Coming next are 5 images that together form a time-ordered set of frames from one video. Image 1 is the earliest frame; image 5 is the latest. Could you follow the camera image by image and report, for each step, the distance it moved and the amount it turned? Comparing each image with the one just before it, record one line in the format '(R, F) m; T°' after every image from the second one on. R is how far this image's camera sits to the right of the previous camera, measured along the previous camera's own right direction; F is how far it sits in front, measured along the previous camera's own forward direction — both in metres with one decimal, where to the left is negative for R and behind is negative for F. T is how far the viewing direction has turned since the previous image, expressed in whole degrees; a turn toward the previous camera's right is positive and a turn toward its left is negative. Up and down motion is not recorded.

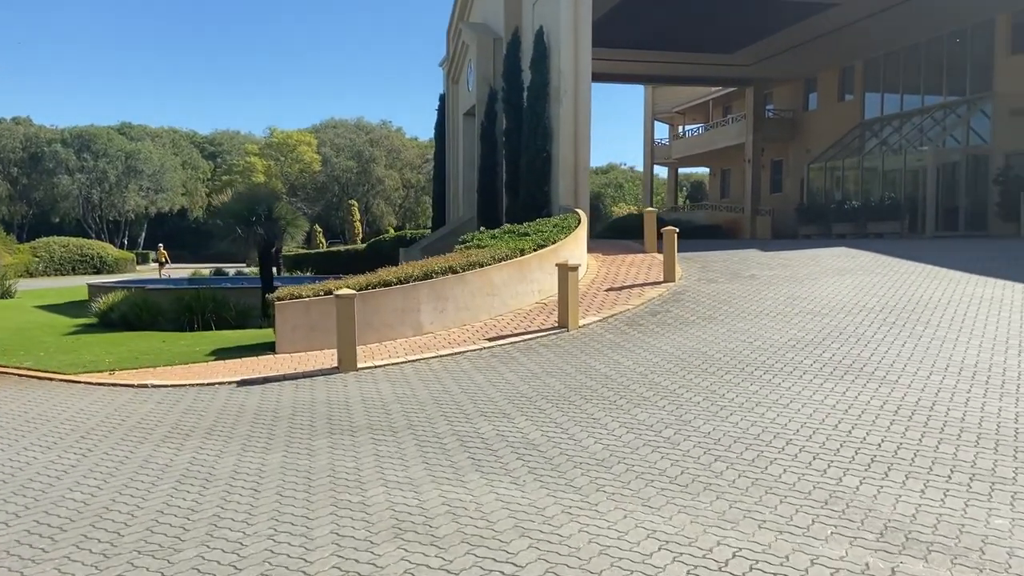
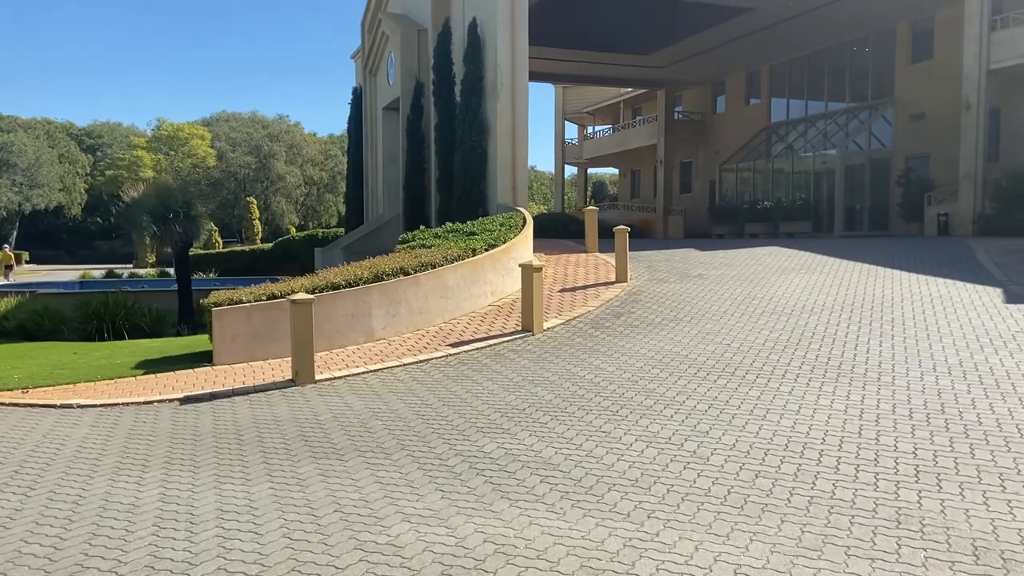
(-0.8, +0.6) m; +7°
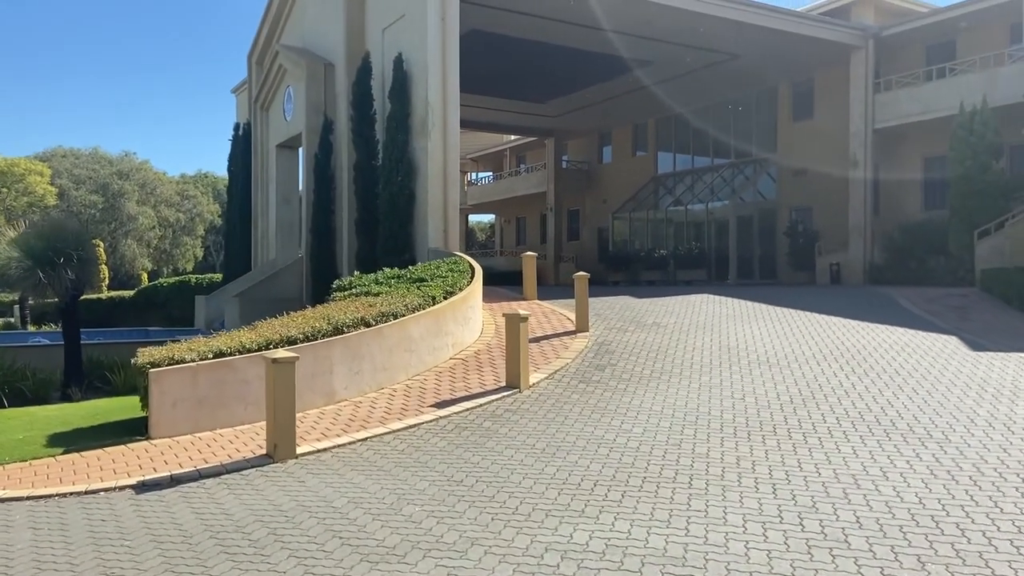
(-1.5, +1.1) m; +10°
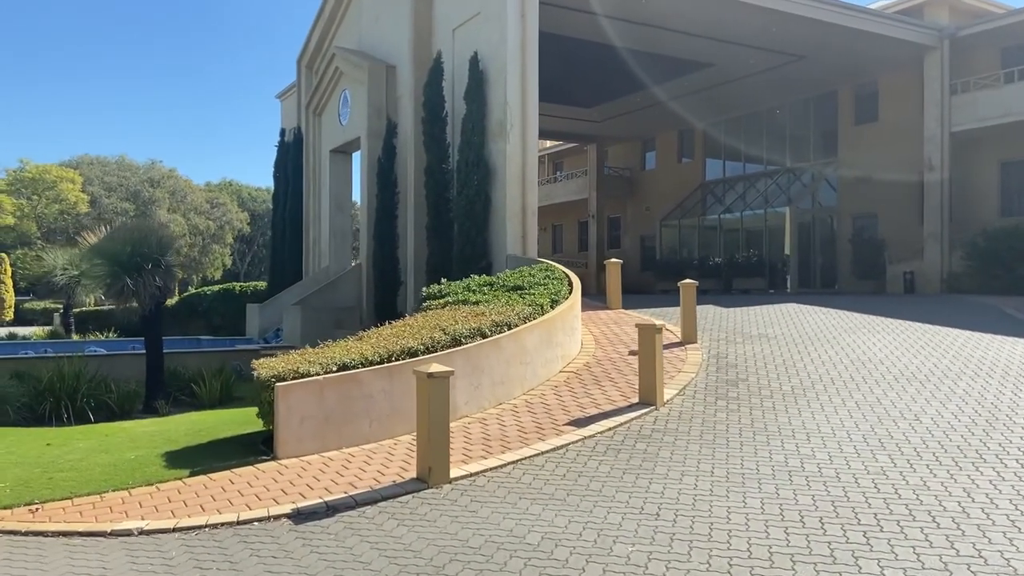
(-1.4, +0.7) m; -1°
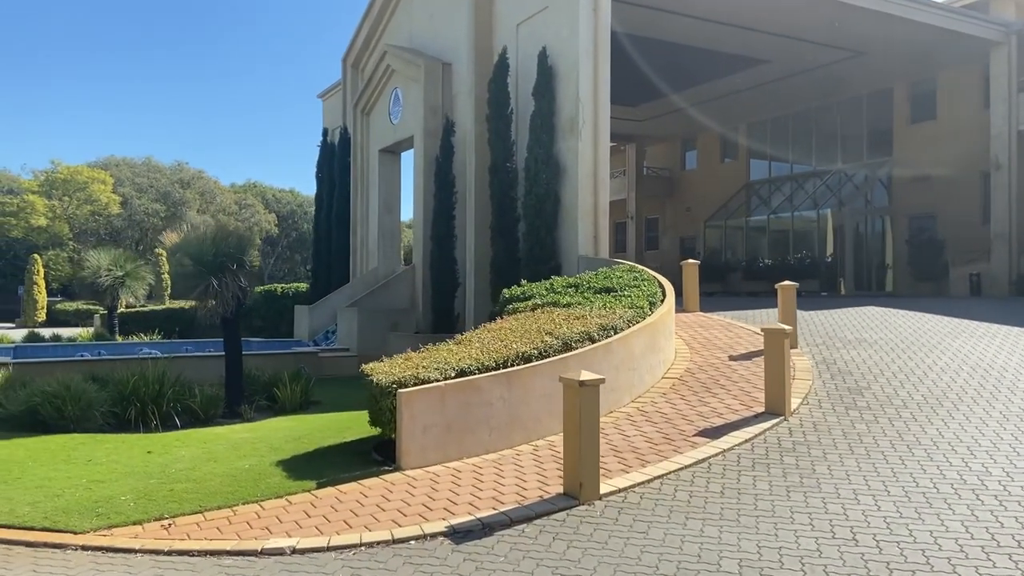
(-1.1, +0.4) m; -1°
